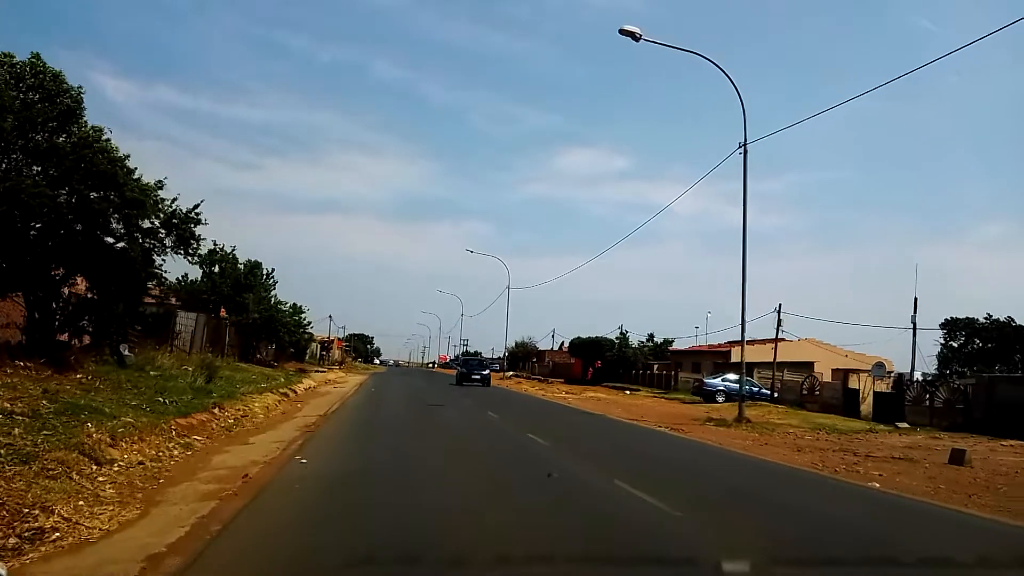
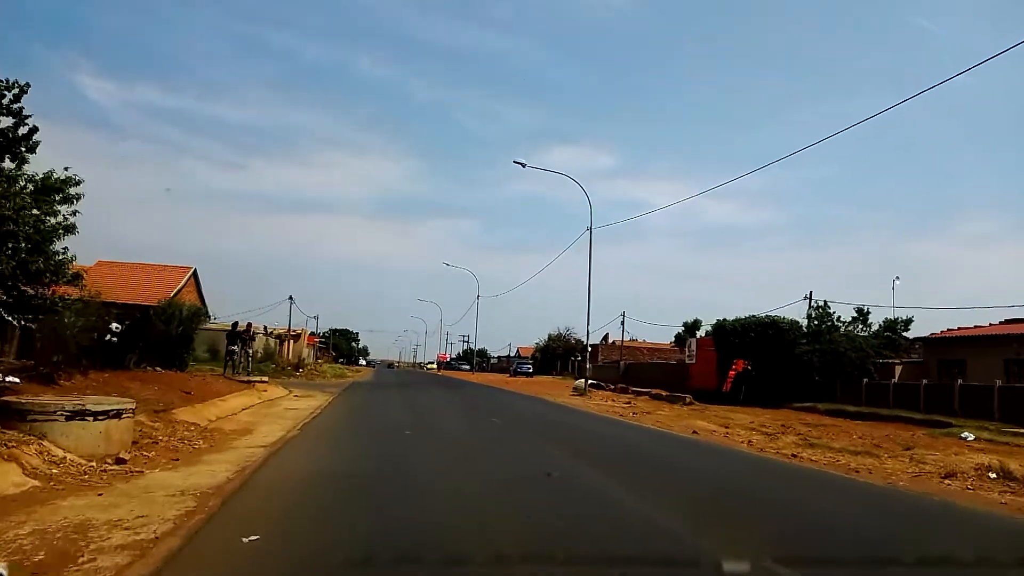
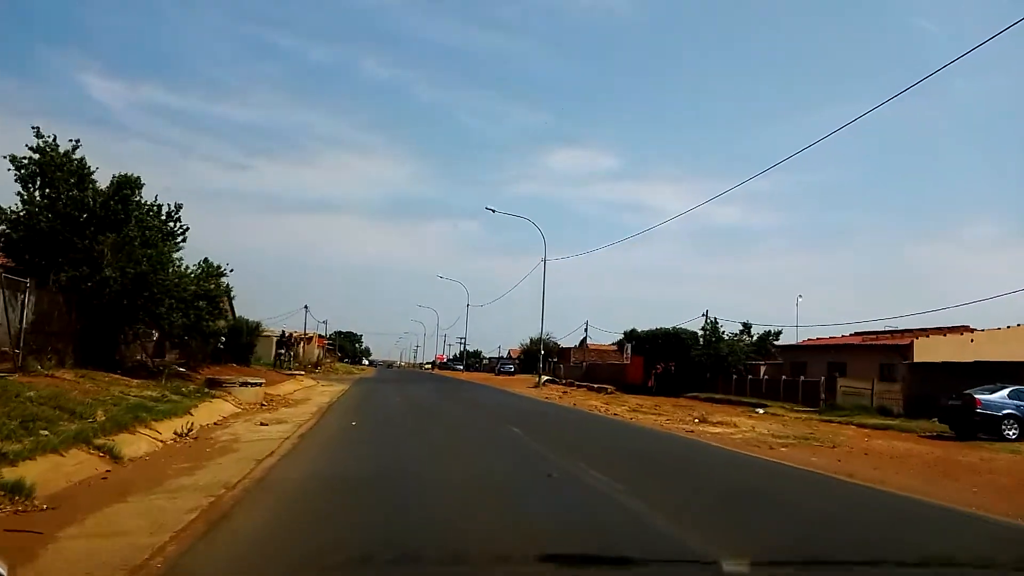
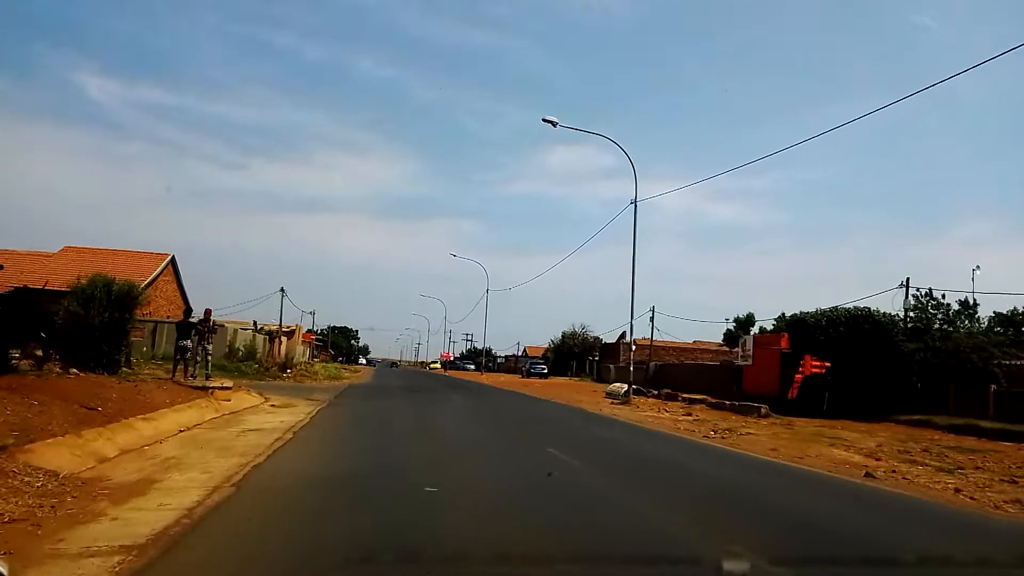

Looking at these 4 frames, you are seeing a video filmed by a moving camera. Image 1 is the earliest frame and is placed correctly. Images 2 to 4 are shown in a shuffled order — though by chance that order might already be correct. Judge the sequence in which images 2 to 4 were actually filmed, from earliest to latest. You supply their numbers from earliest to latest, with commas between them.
3, 2, 4
